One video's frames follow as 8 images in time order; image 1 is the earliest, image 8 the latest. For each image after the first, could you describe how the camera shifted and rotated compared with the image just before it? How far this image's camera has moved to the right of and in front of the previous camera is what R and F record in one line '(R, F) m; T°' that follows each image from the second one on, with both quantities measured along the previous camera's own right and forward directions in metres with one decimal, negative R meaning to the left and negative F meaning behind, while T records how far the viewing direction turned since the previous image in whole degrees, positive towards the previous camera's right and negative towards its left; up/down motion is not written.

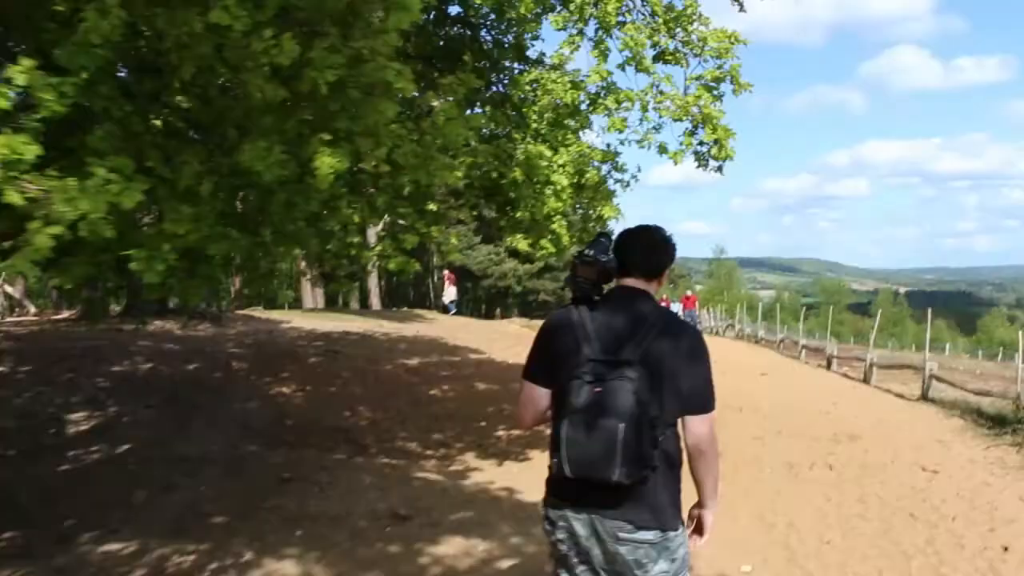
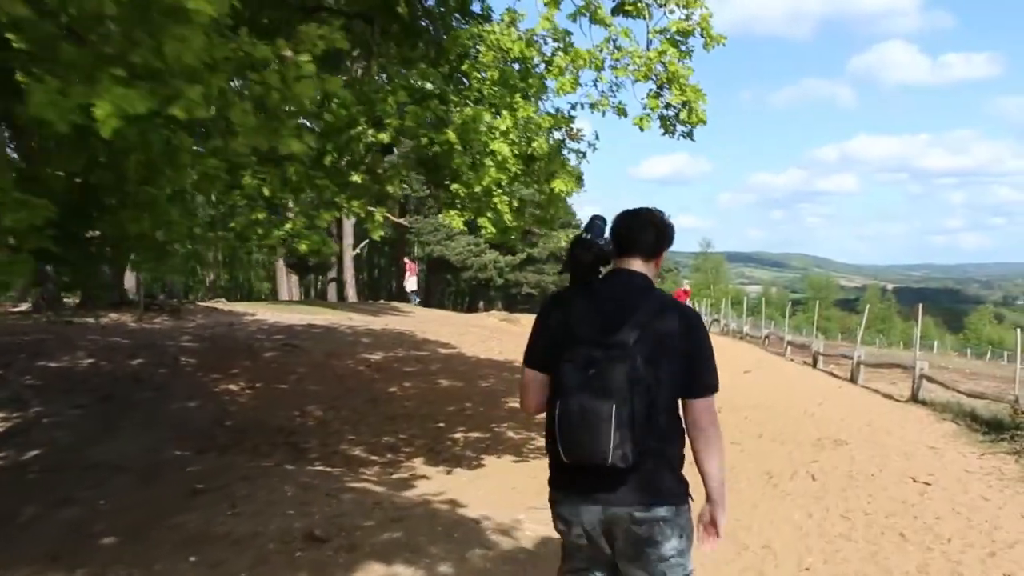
(+0.2, +0.9) m; 0°
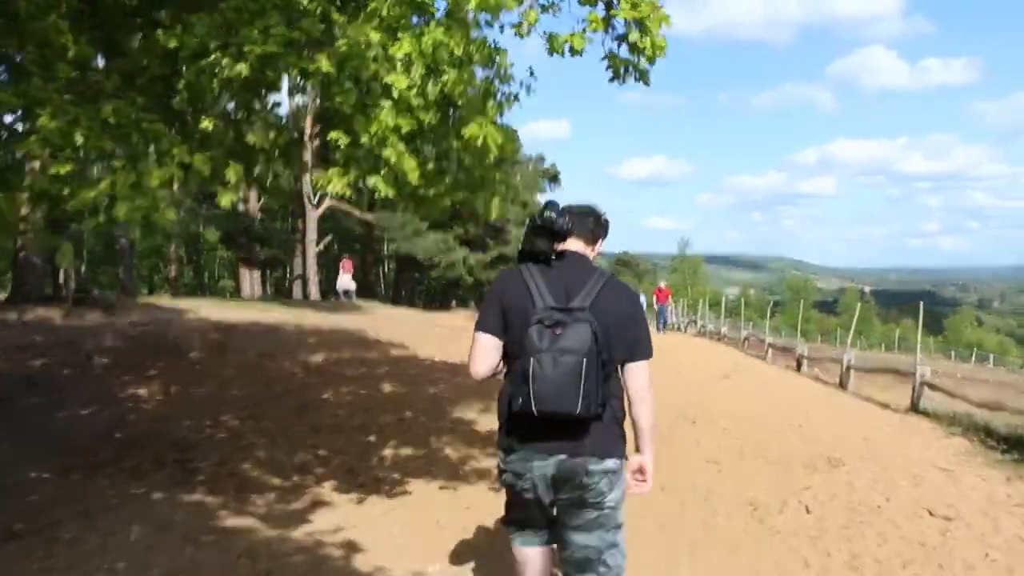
(+0.3, +1.6) m; +1°
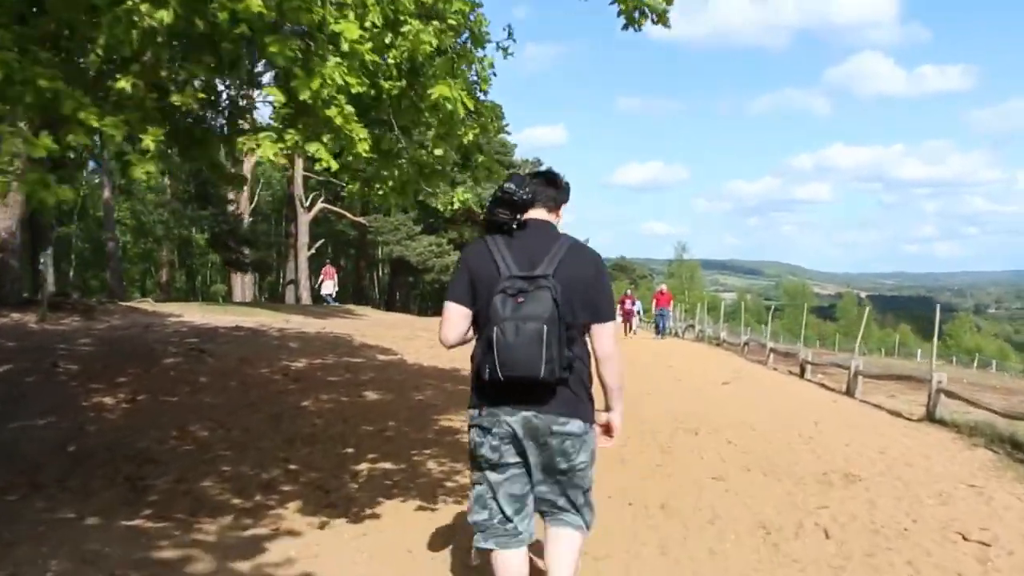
(+0.1, +0.7) m; 0°
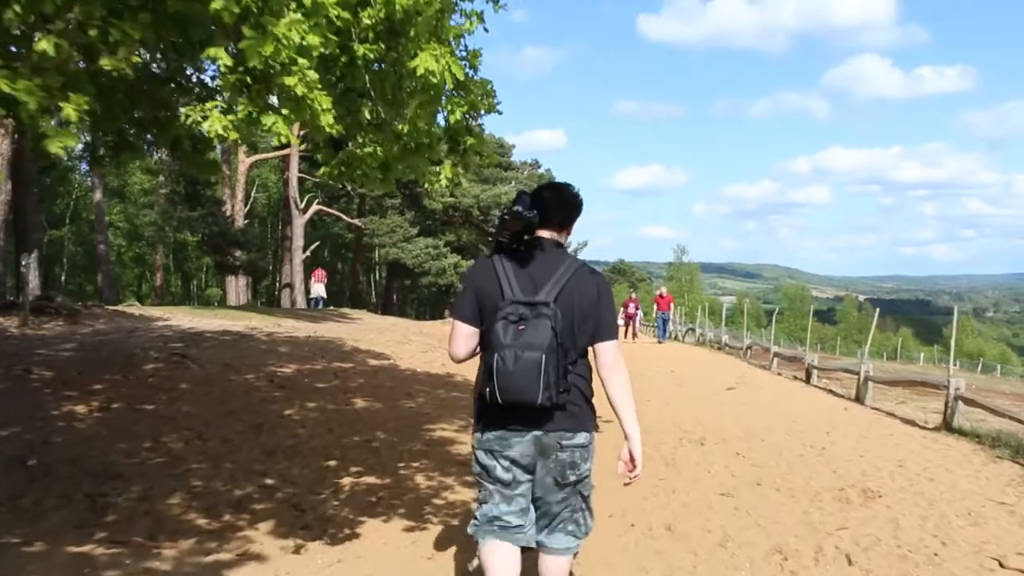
(0.0, +0.6) m; 0°
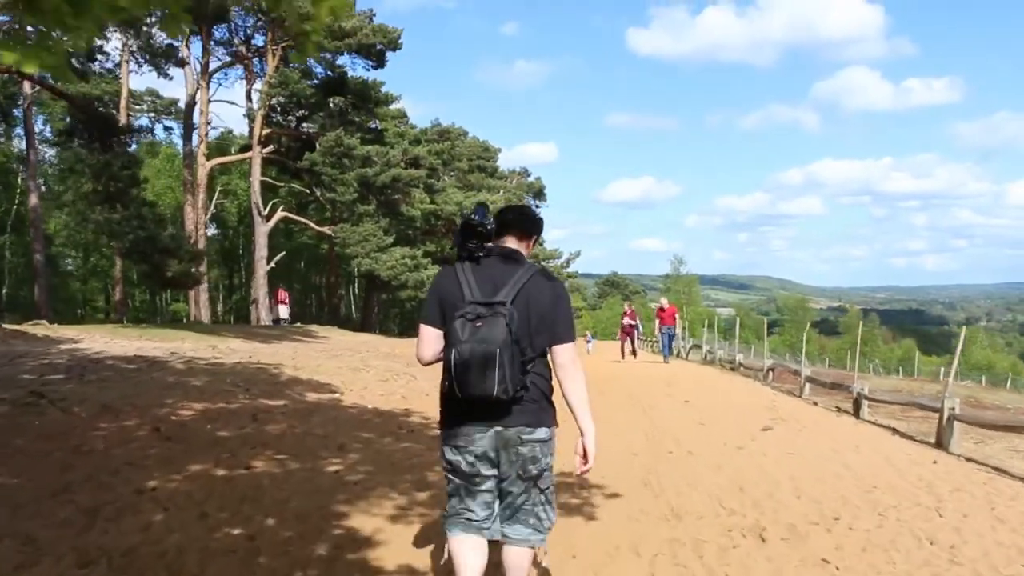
(+0.2, +3.5) m; 0°
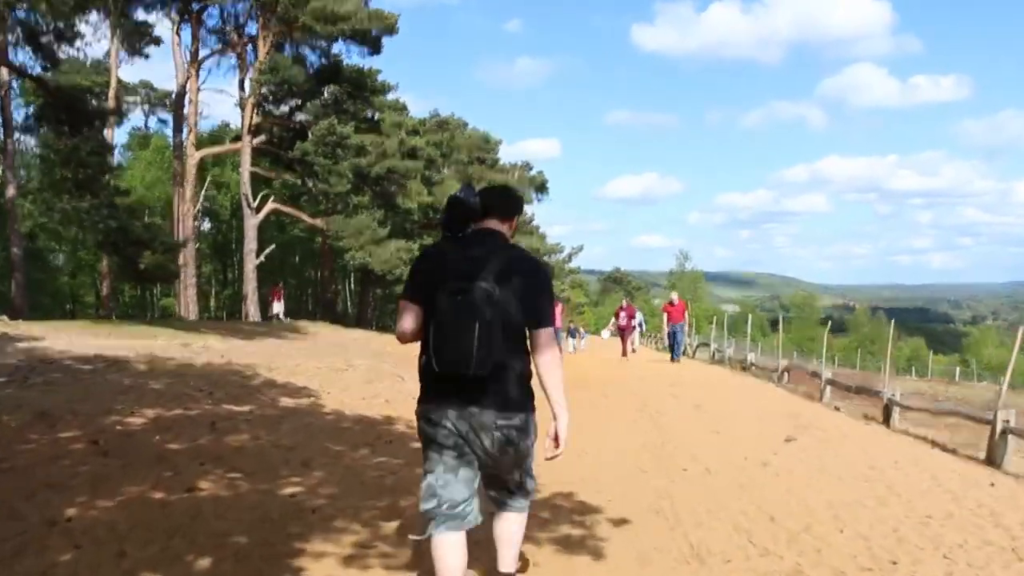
(+0.1, +1.3) m; 0°
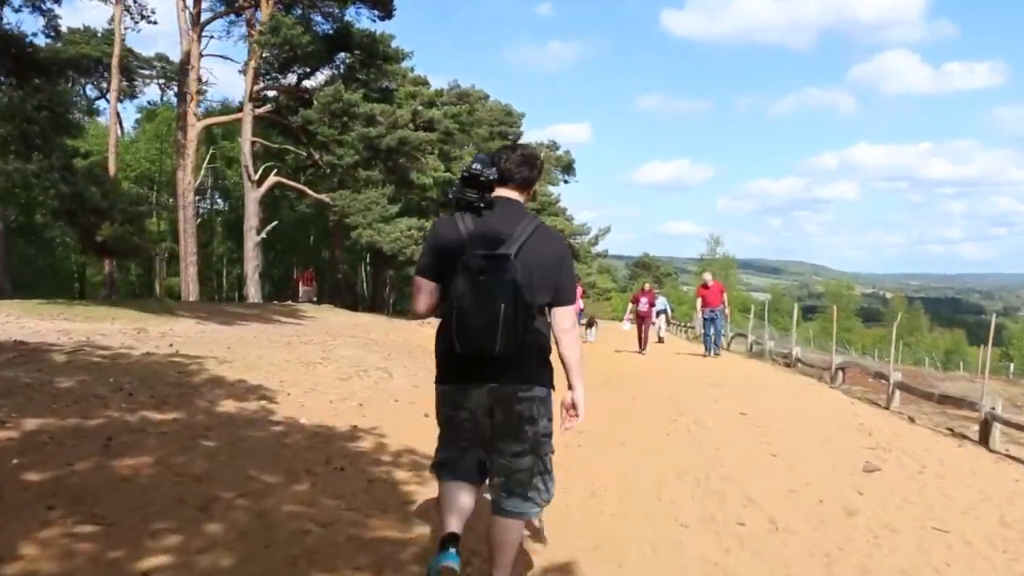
(+0.2, +2.5) m; -1°
